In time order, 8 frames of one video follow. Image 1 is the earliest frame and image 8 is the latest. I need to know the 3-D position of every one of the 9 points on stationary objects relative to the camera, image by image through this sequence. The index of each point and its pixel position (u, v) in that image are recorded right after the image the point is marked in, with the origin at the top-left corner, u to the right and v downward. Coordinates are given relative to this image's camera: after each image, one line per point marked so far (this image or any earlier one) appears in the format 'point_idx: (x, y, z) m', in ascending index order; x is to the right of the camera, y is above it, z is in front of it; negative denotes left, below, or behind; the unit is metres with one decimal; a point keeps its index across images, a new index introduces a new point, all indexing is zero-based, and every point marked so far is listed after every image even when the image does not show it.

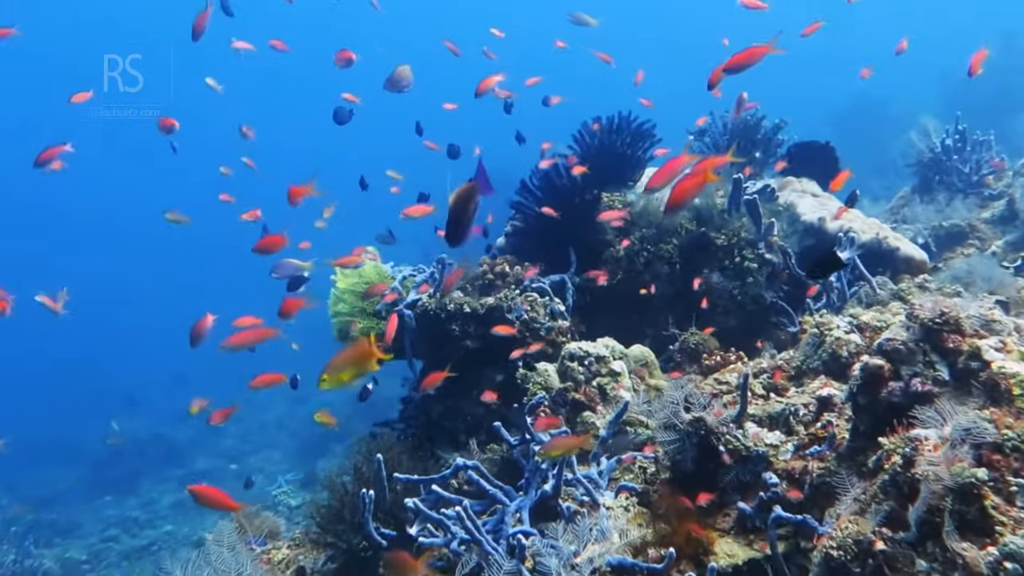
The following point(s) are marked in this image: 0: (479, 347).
0: (-0.4, -0.6, +6.2) m
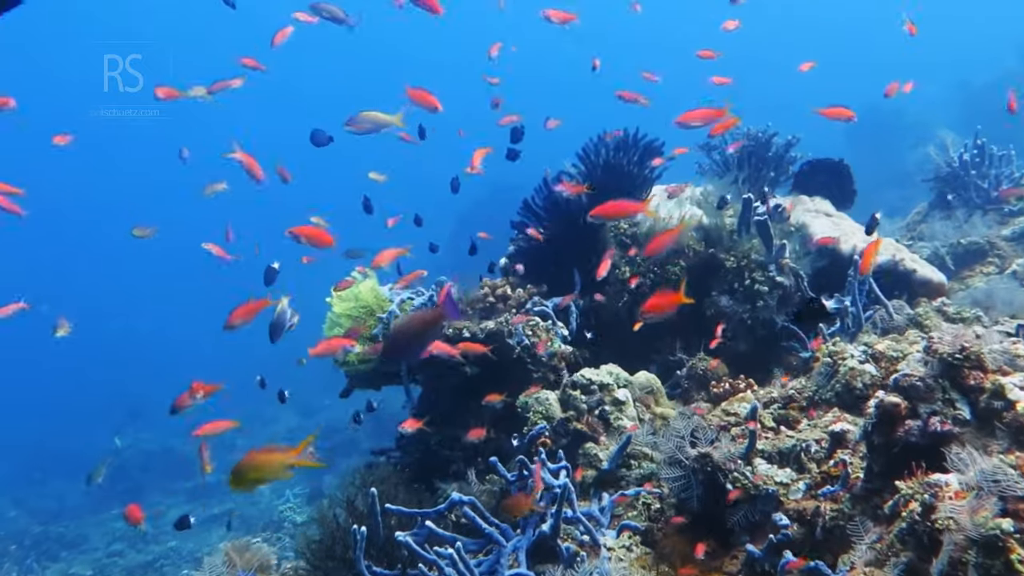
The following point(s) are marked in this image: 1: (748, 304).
0: (-0.4, -0.9, +6.0) m
1: (+2.6, -0.2, +6.4) m
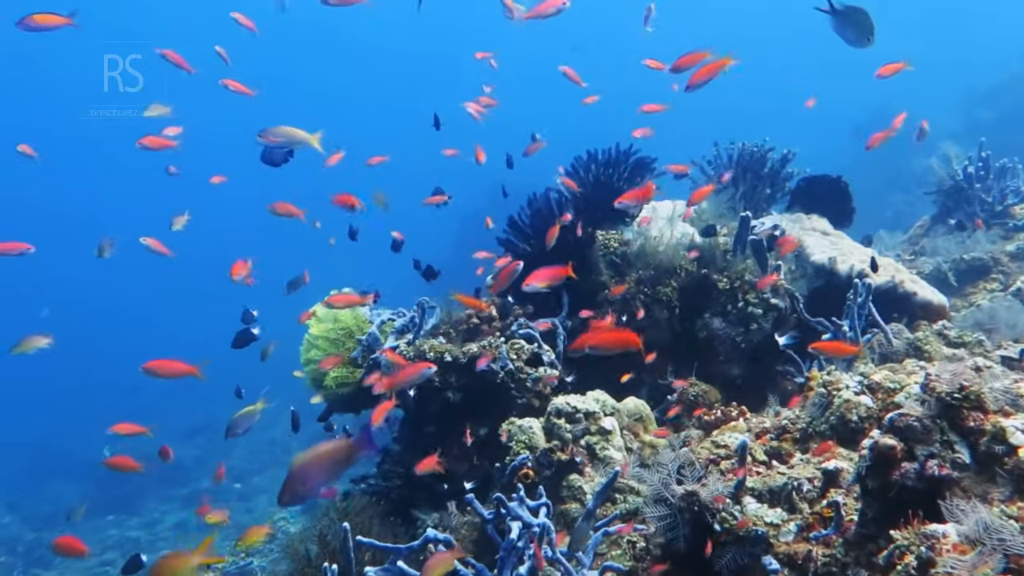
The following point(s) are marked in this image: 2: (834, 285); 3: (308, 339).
0: (-0.5, -1.1, +5.8) m
1: (+2.4, -0.4, +6.2) m
2: (+3.7, 0.0, +6.6) m
3: (-2.4, -0.6, +6.7) m
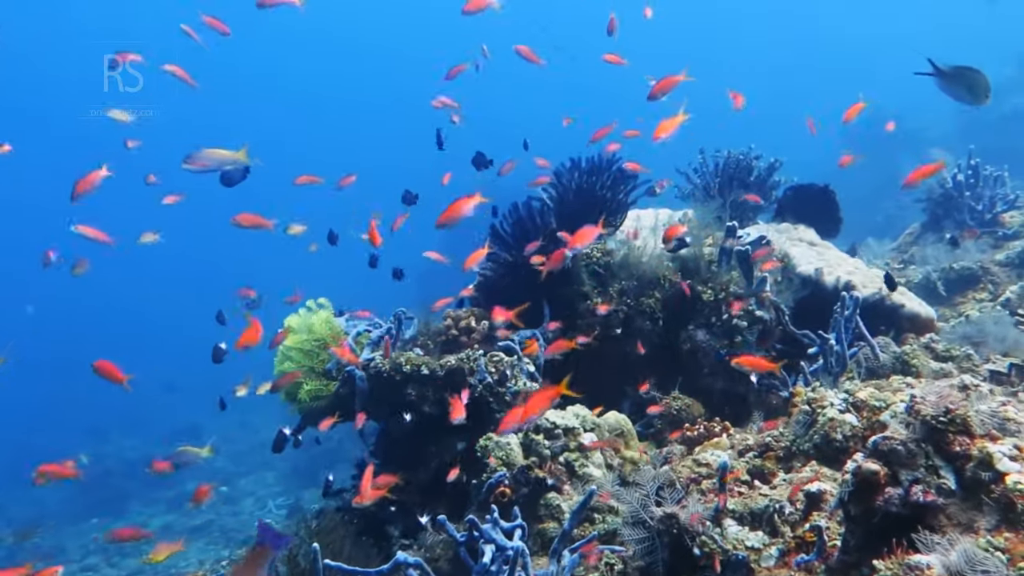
0: (-0.7, -1.2, +5.7) m
1: (+2.2, -0.5, +6.0) m
2: (+3.4, -0.1, +6.5) m
3: (-2.6, -0.7, +6.5) m
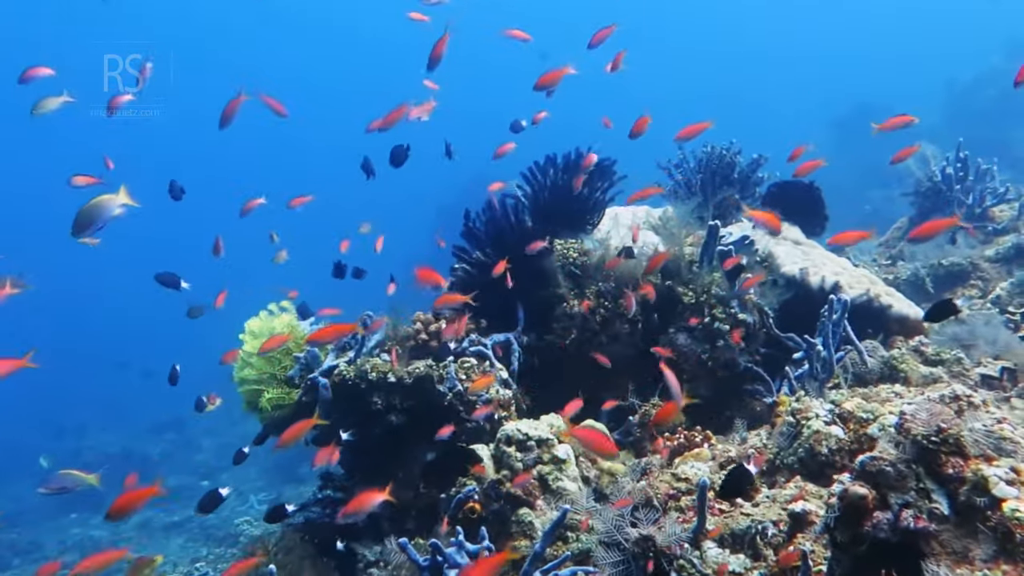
0: (-1.0, -1.2, +5.4) m
1: (+2.0, -0.5, +5.8) m
2: (+3.2, -0.1, +6.3) m
3: (-2.9, -0.7, +6.2) m
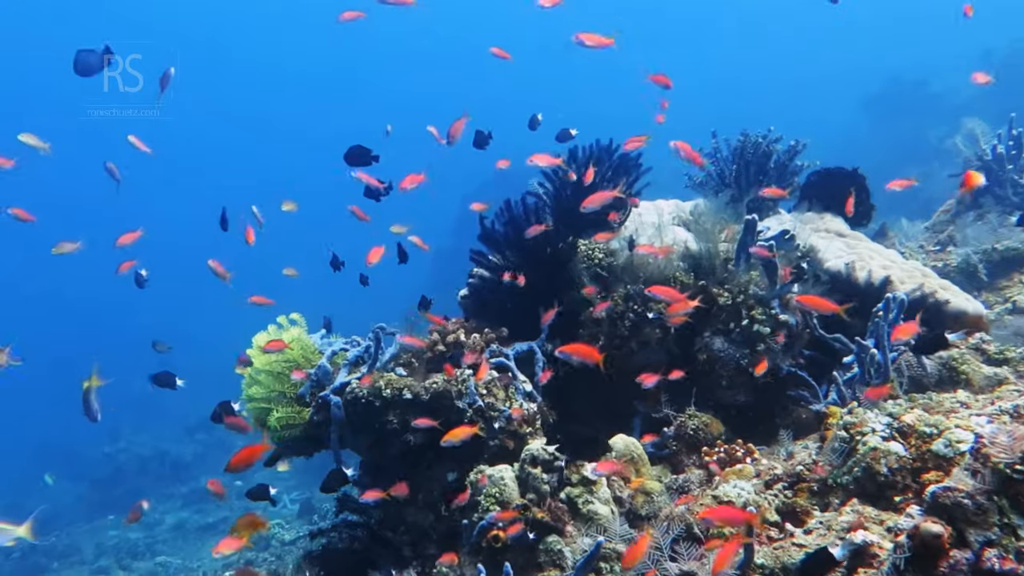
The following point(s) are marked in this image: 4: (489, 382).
0: (-0.8, -1.3, +5.1) m
1: (+2.2, -0.5, +5.3) m
2: (+3.4, -0.1, +5.8) m
3: (-2.6, -0.8, +6.0) m
4: (-0.2, -0.8, +5.1) m
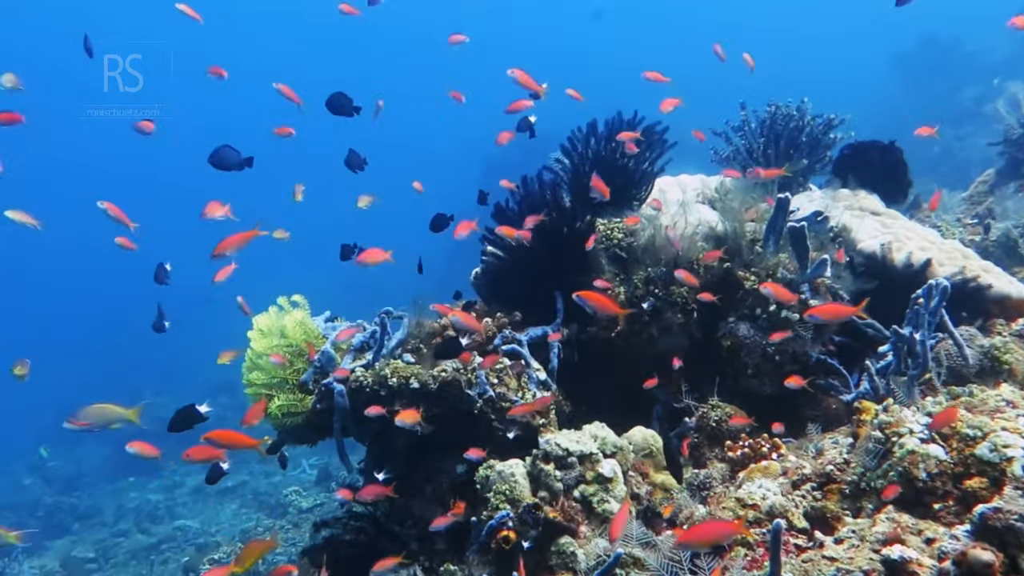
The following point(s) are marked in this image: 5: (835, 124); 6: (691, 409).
0: (-0.7, -1.2, +4.9) m
1: (+2.3, -0.4, +5.0) m
2: (+3.5, +0.1, +5.4) m
3: (-2.5, -0.7, +5.8) m
4: (-0.1, -0.7, +4.9) m
5: (+4.2, +2.3, +7.7) m
6: (+1.6, -1.0, +5.1) m
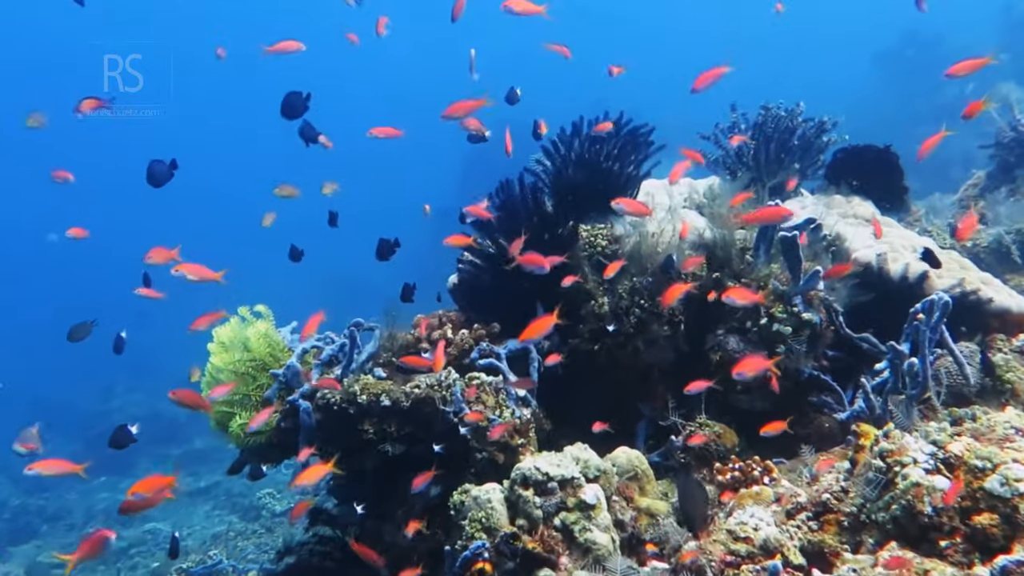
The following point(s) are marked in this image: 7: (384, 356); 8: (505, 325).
0: (-0.9, -1.3, +4.5) m
1: (+2.1, -0.5, +4.8) m
2: (+3.3, 0.0, +5.2) m
3: (-2.7, -0.7, +5.4) m
4: (-0.3, -0.8, +4.6) m
5: (+4.0, +2.2, +7.4) m
6: (+1.4, -1.1, +4.8) m
7: (-1.1, -0.6, +5.1) m
8: (-0.1, -0.3, +5.5) m
